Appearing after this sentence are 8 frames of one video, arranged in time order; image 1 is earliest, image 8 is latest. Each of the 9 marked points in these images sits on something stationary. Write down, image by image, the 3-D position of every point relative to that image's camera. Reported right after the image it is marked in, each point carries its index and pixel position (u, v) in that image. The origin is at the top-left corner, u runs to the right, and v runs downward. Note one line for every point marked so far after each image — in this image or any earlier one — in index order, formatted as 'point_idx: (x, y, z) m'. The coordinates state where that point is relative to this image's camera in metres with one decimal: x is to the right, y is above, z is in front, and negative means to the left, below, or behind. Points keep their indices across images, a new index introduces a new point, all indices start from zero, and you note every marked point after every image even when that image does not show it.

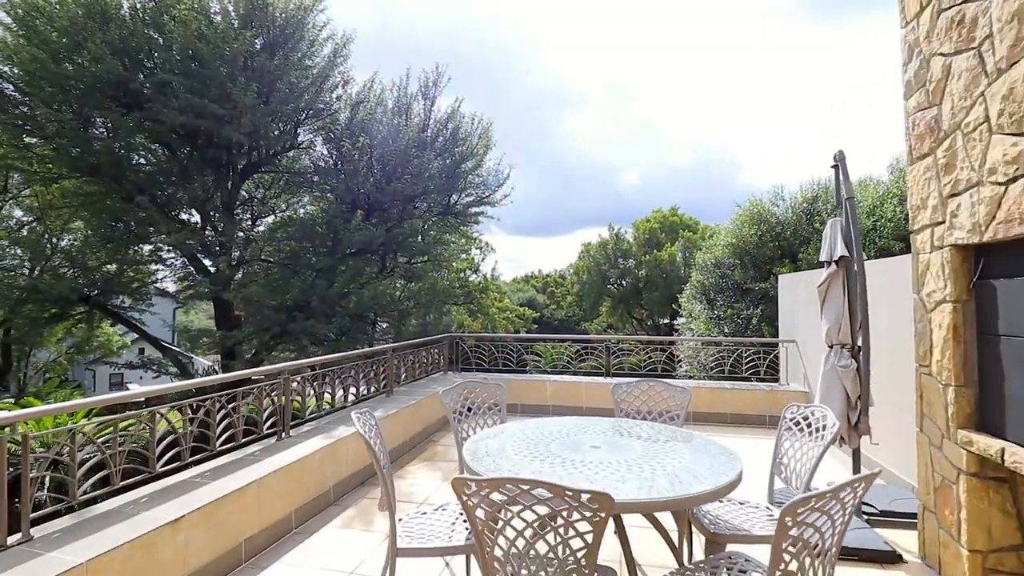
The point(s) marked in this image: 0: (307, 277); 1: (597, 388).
0: (-3.2, +0.2, +8.0) m
1: (+0.9, -1.1, +5.7) m
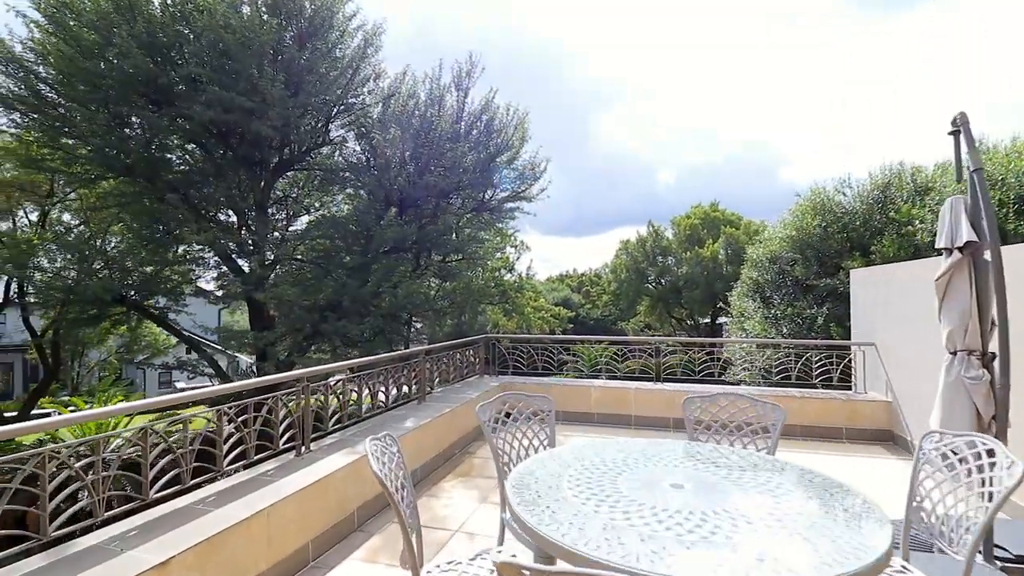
0: (-2.7, +0.2, +7.8) m
1: (+1.4, -1.1, +5.2) m
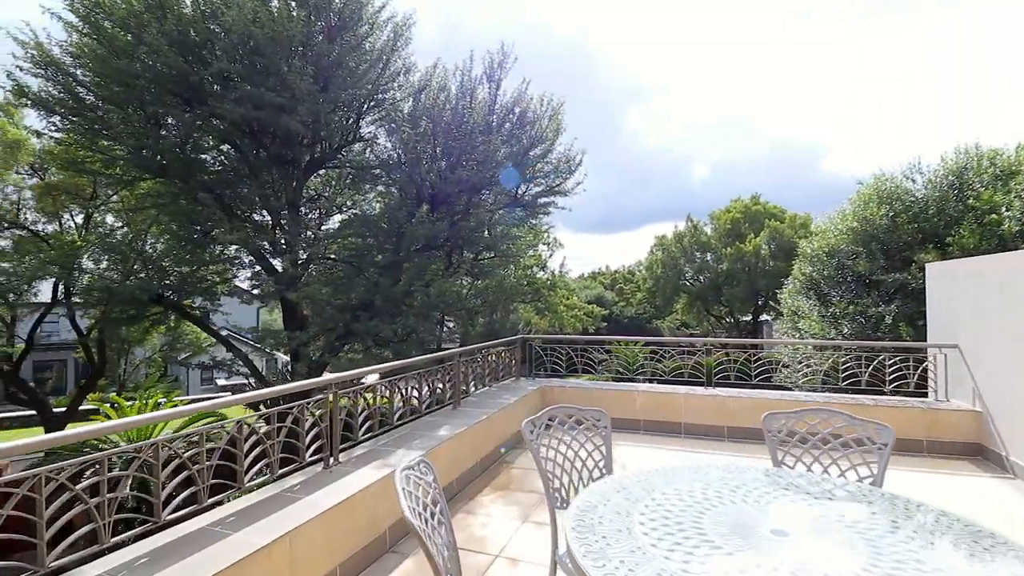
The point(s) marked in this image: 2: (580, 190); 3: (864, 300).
0: (-2.1, +0.2, +7.6) m
1: (+1.8, -1.0, +4.8) m
2: (+1.3, +1.8, +9.2) m
3: (+4.5, -0.2, +6.4) m
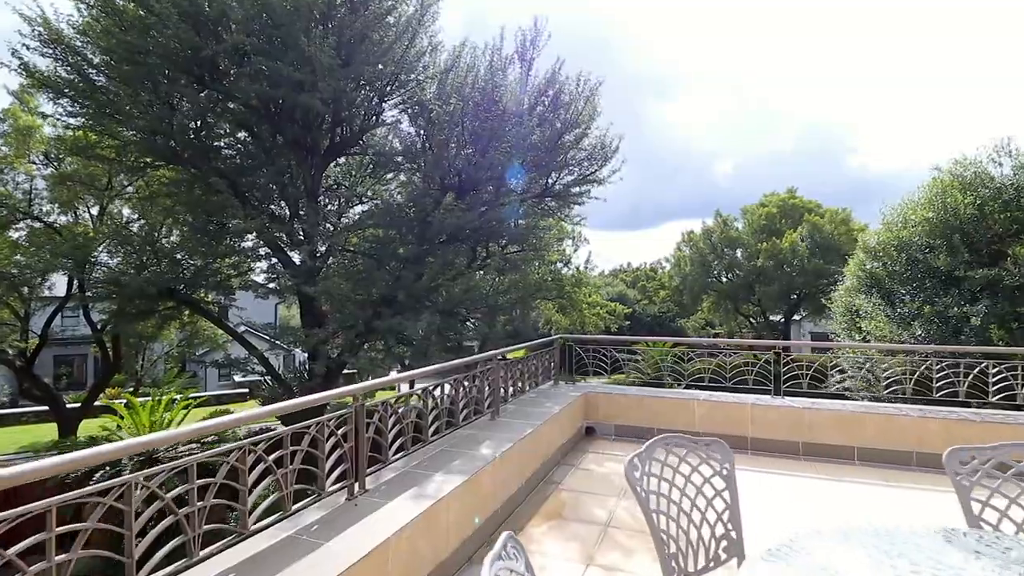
0: (-1.7, +0.3, +7.1) m
1: (+2.1, -1.0, +4.2) m
2: (+1.8, +1.9, +8.6) m
3: (+4.9, -0.1, +5.7) m
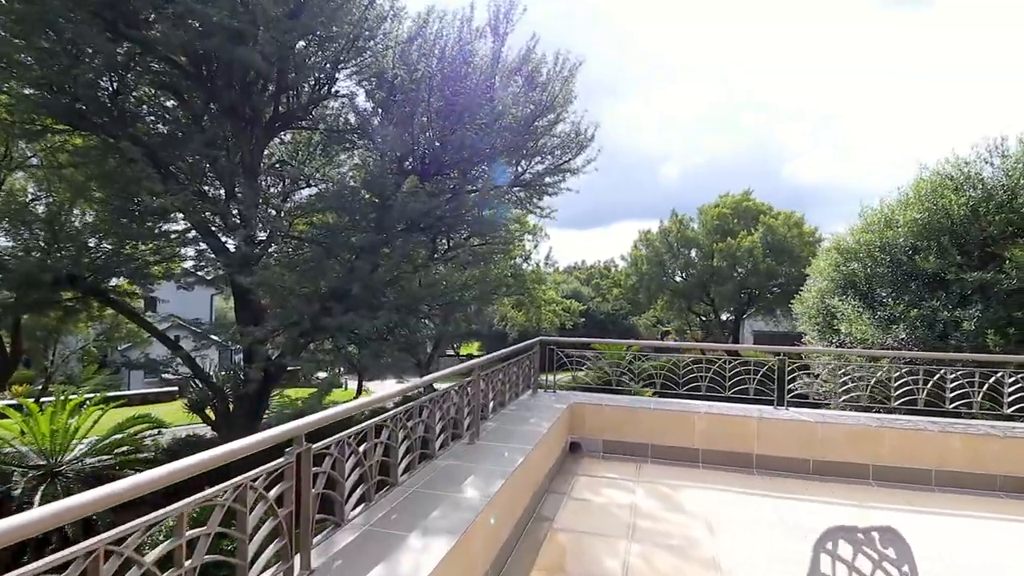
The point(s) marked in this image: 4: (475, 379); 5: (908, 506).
0: (-2.1, +0.4, +6.3) m
1: (+1.9, -1.0, +3.8) m
2: (+1.2, +1.9, +8.1) m
3: (+4.6, -0.2, +5.6) m
4: (-0.2, -0.6, +3.2) m
5: (+2.6, -1.4, +3.3) m
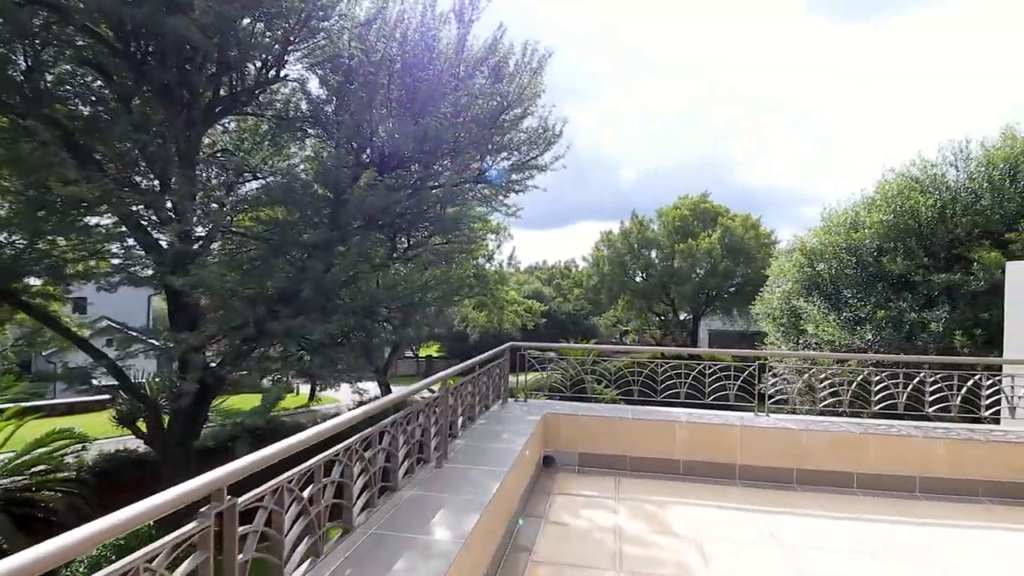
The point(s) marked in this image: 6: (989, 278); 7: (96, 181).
0: (-2.5, +0.3, +5.8) m
1: (+1.7, -1.0, +3.6) m
2: (+0.7, +1.9, +7.8) m
3: (+4.2, -0.2, +5.6) m
4: (-0.4, -0.6, +2.8) m
5: (+2.4, -1.4, +3.1) m
6: (+4.8, +0.1, +5.1) m
7: (-4.3, +1.1, +5.3) m
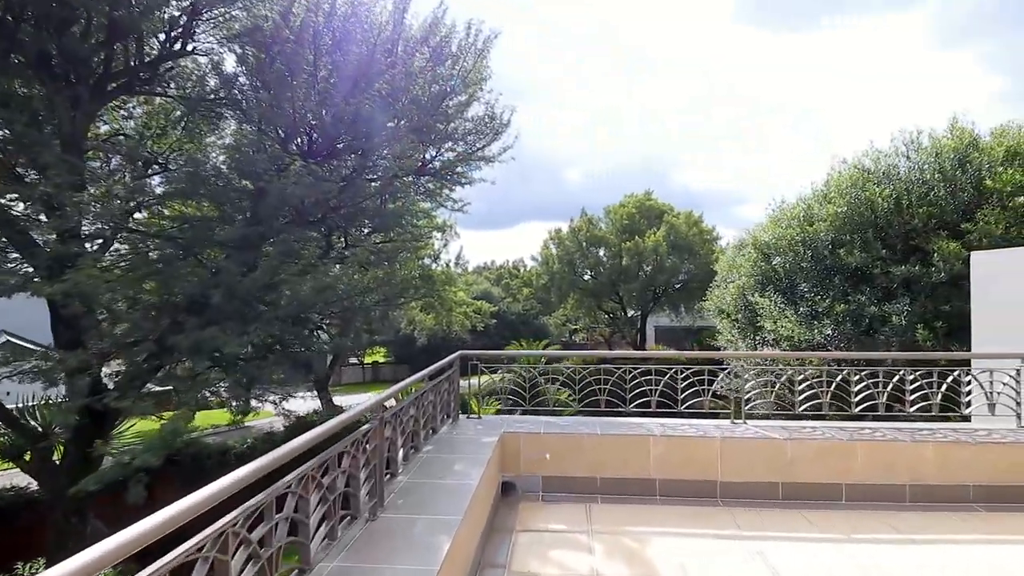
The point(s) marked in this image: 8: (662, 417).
0: (-3.0, +0.3, +5.0) m
1: (+1.4, -1.0, +3.2) m
2: (-0.1, +1.9, +7.4) m
3: (+3.7, -0.1, +5.5) m
4: (-0.6, -0.6, +2.3) m
5: (+2.1, -1.4, +2.8) m
6: (+4.4, +0.2, +5.0) m
7: (-4.8, +1.0, +4.3) m
8: (+1.1, -1.0, +3.7) m
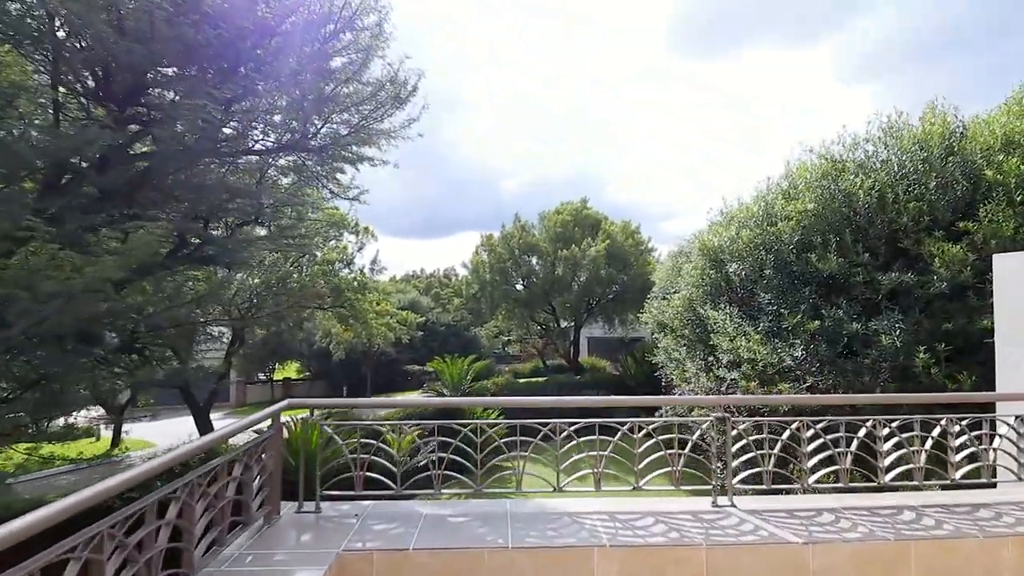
0: (-3.8, +0.3, +3.2) m
1: (+0.9, -1.0, +2.0) m
2: (-1.2, +1.8, +5.9) m
3: (+2.9, -0.2, +4.5) m
4: (-1.0, -0.6, +0.8) m
5: (+1.6, -1.4, +1.7) m
6: (+3.5, +0.1, +4.2) m
7: (-5.4, +1.0, +2.3) m
8: (+0.5, -1.0, +2.4) m
